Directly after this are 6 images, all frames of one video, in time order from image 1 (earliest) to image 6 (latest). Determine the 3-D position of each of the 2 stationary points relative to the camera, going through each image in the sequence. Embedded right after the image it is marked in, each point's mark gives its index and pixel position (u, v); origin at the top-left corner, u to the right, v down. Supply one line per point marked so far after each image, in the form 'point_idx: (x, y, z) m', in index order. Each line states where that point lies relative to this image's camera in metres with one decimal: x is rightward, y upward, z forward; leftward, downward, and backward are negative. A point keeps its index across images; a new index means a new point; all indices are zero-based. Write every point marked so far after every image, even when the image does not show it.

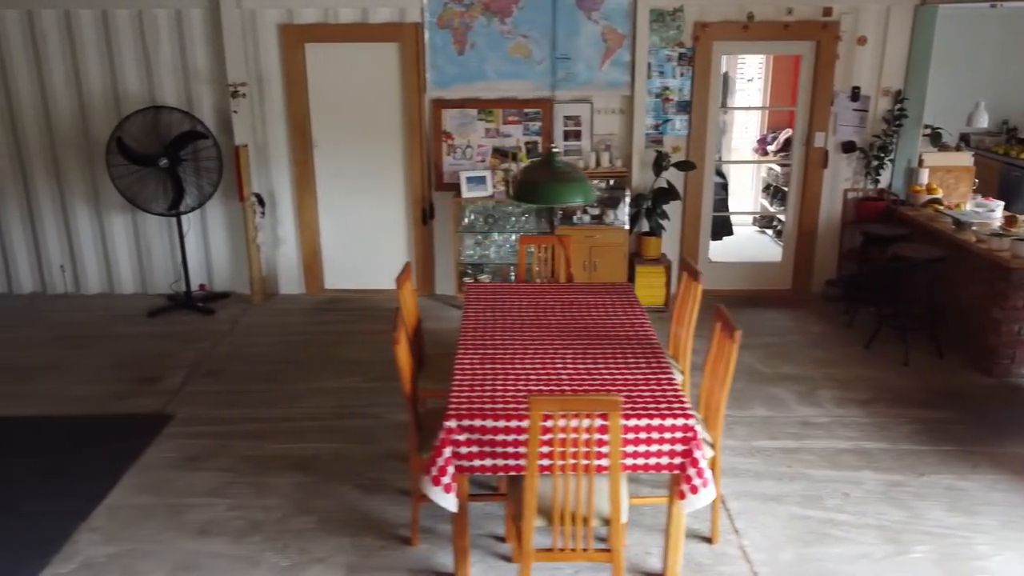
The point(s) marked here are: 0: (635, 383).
0: (+0.4, -0.3, +2.6) m
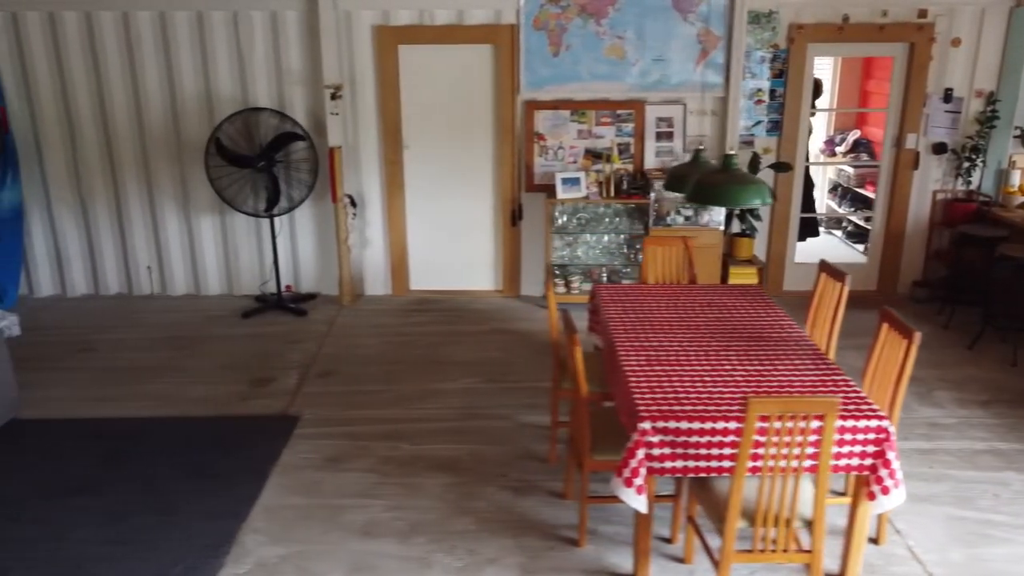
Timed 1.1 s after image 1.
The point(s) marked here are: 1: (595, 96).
0: (+0.9, -0.3, +2.6) m
1: (+0.5, +1.2, +5.0) m
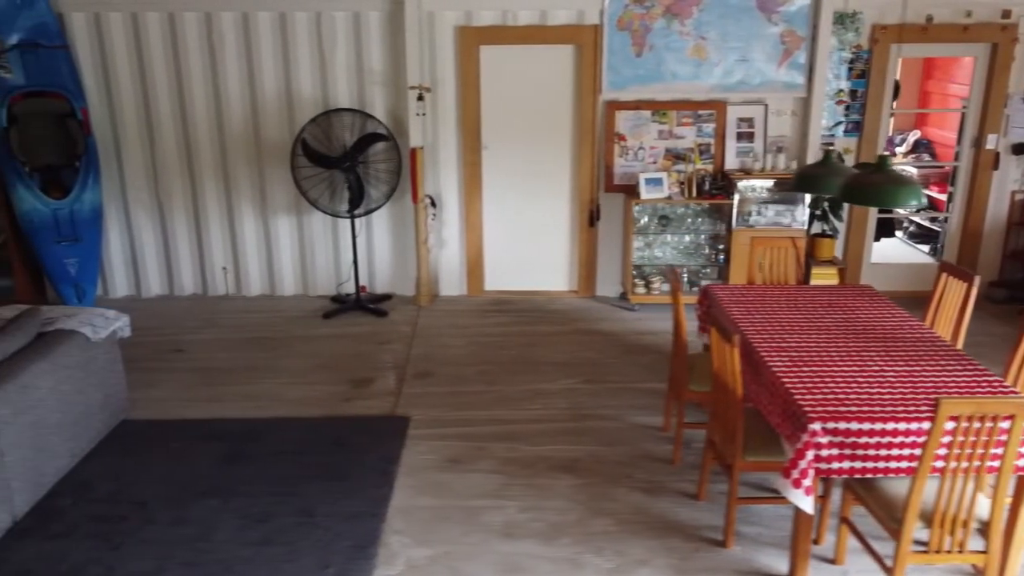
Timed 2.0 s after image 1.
0: (+1.4, -0.3, +2.6) m
1: (+1.0, +1.2, +5.0) m
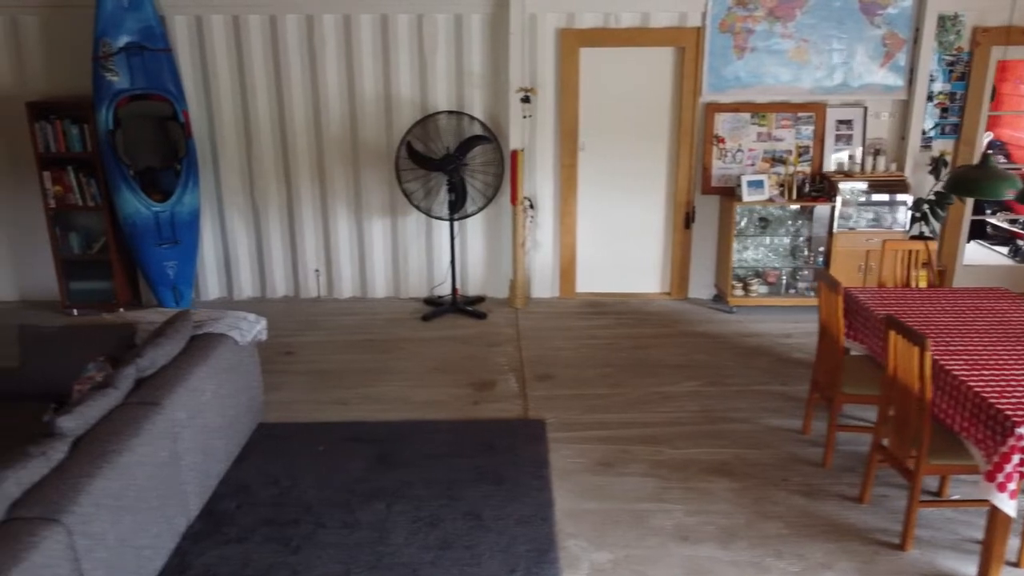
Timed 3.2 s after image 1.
0: (+2.0, -0.3, +2.6) m
1: (+1.6, +1.1, +5.0) m
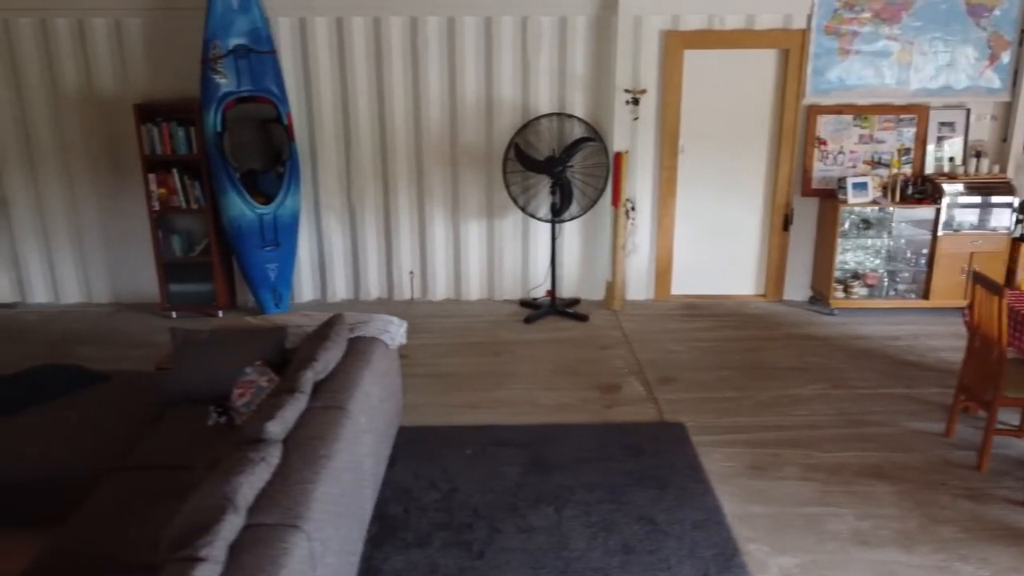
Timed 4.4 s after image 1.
0: (+2.7, -0.3, +2.6) m
1: (+2.2, +1.1, +5.0) m
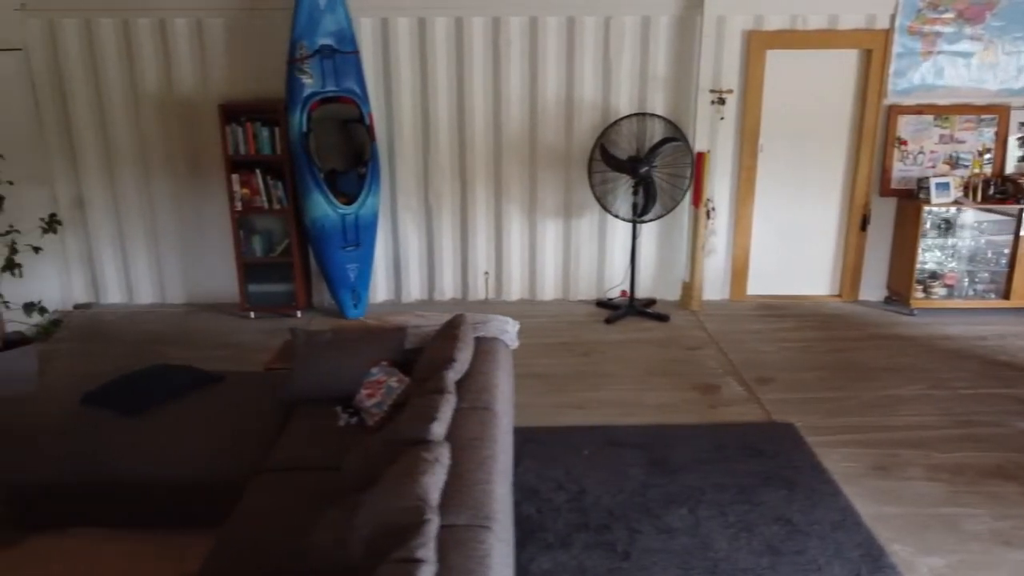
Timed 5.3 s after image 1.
0: (+3.2, -0.3, +2.6) m
1: (+2.7, +1.1, +5.0) m
